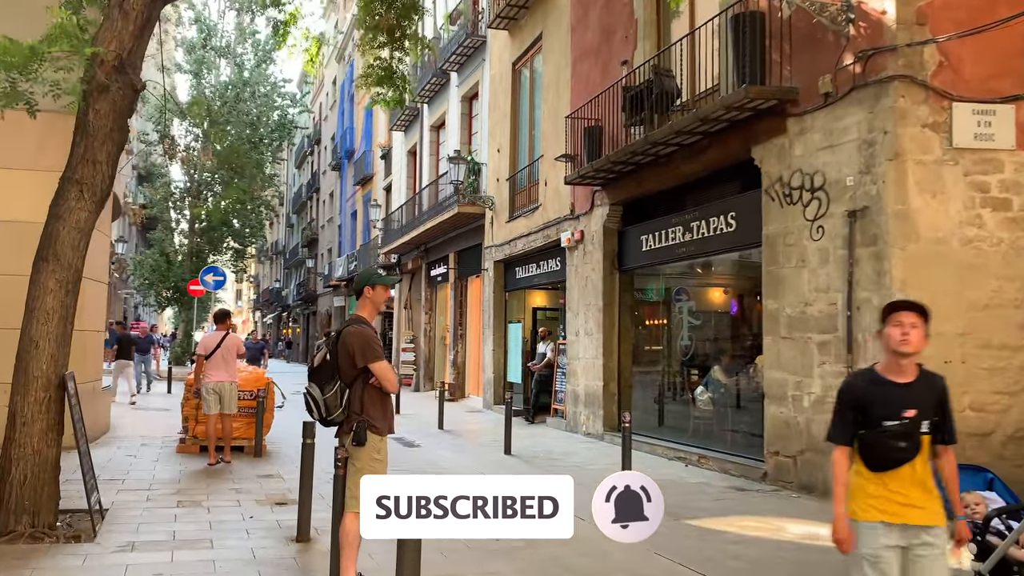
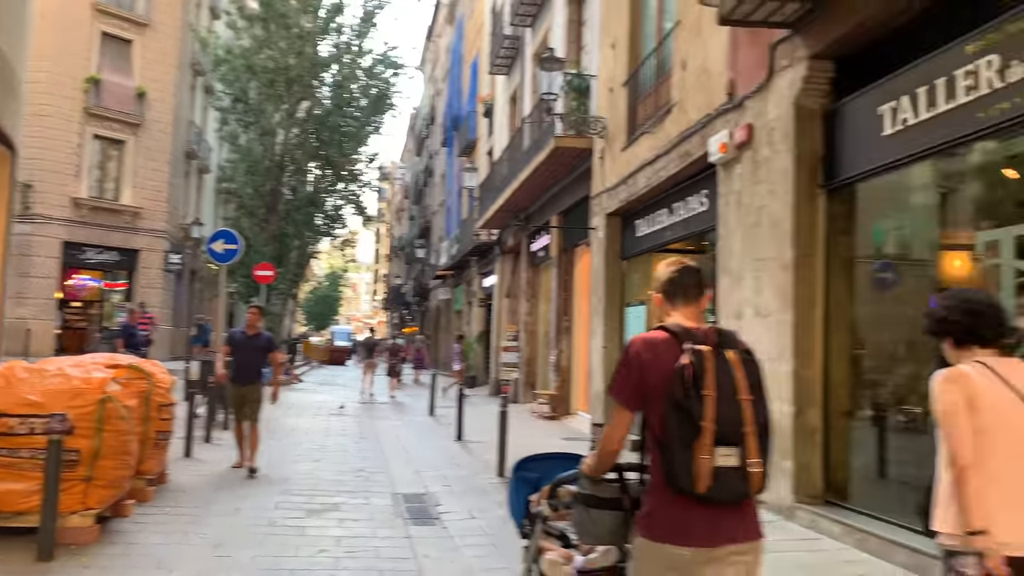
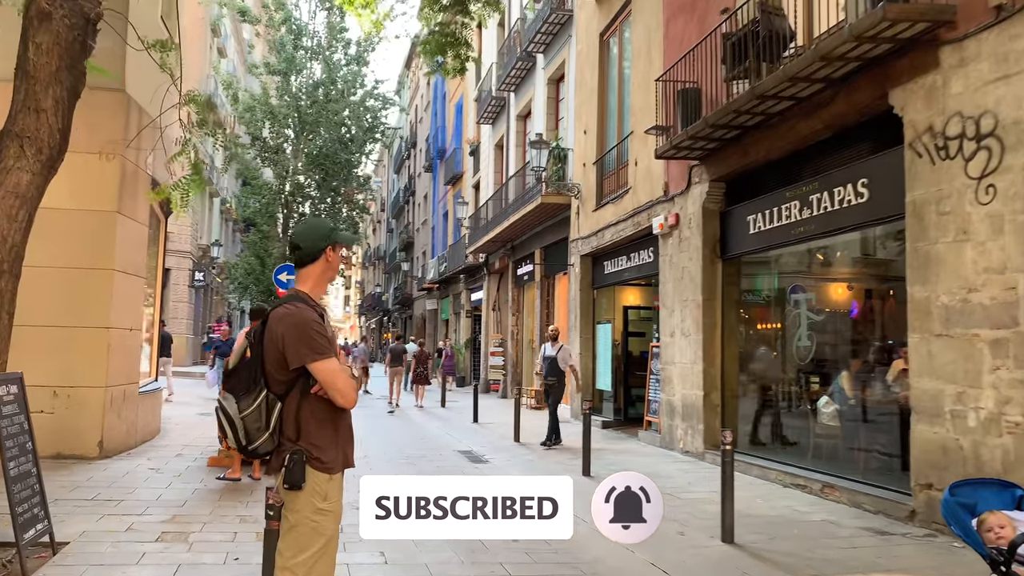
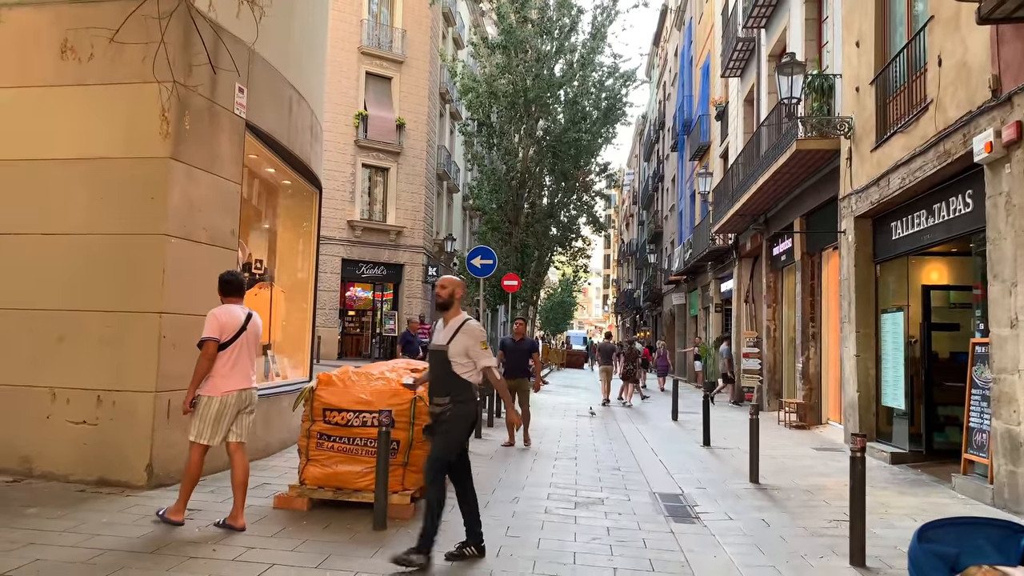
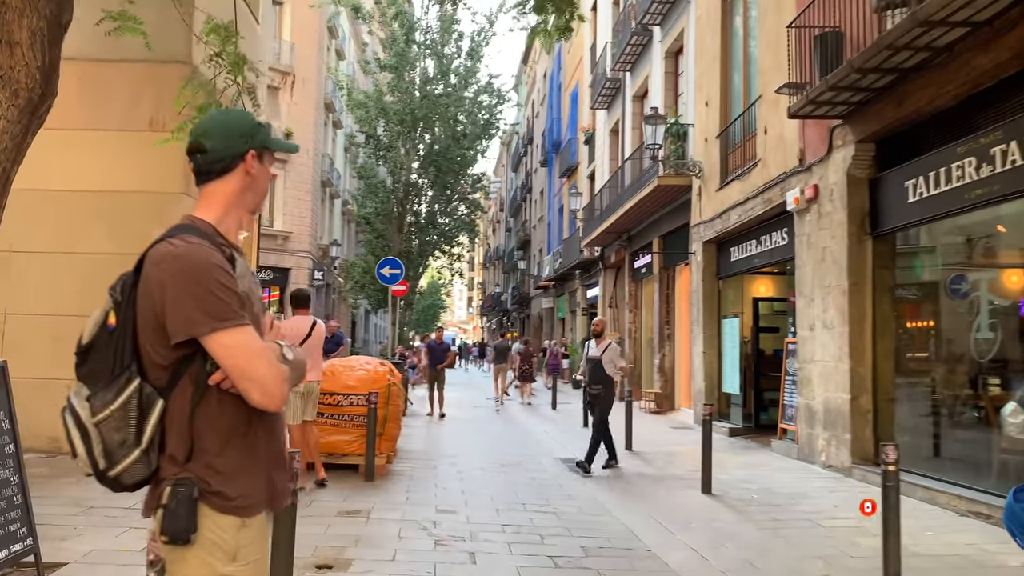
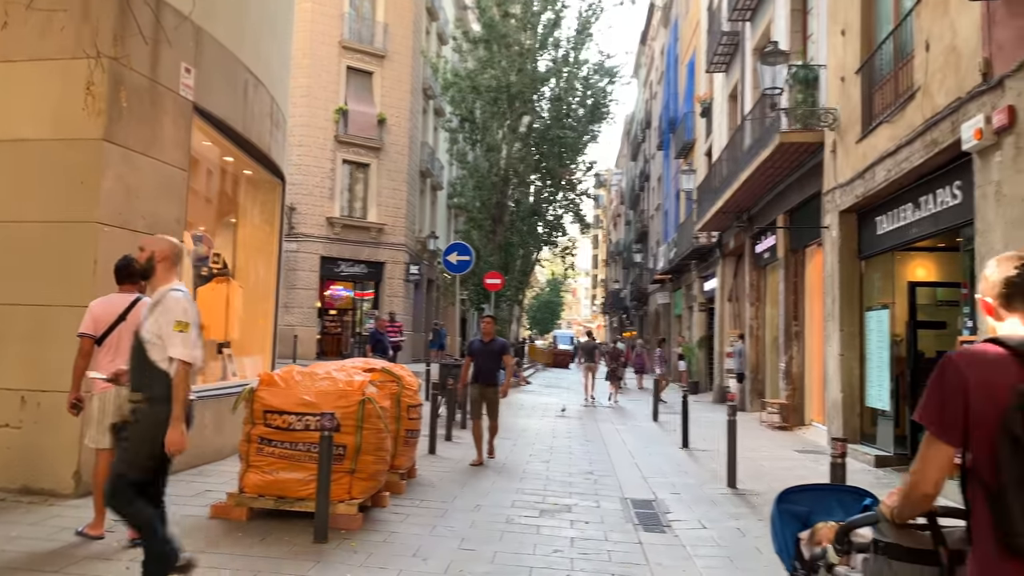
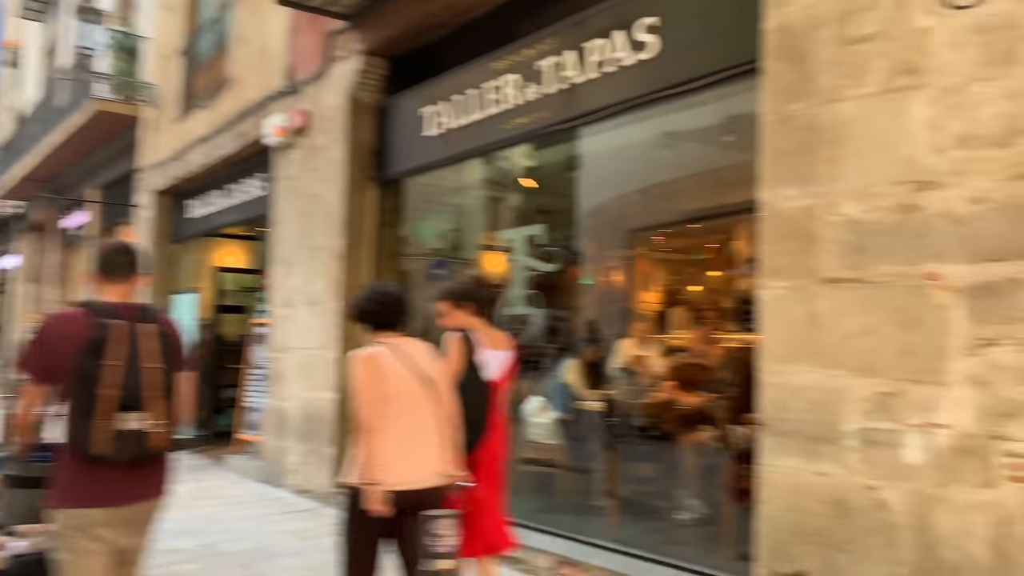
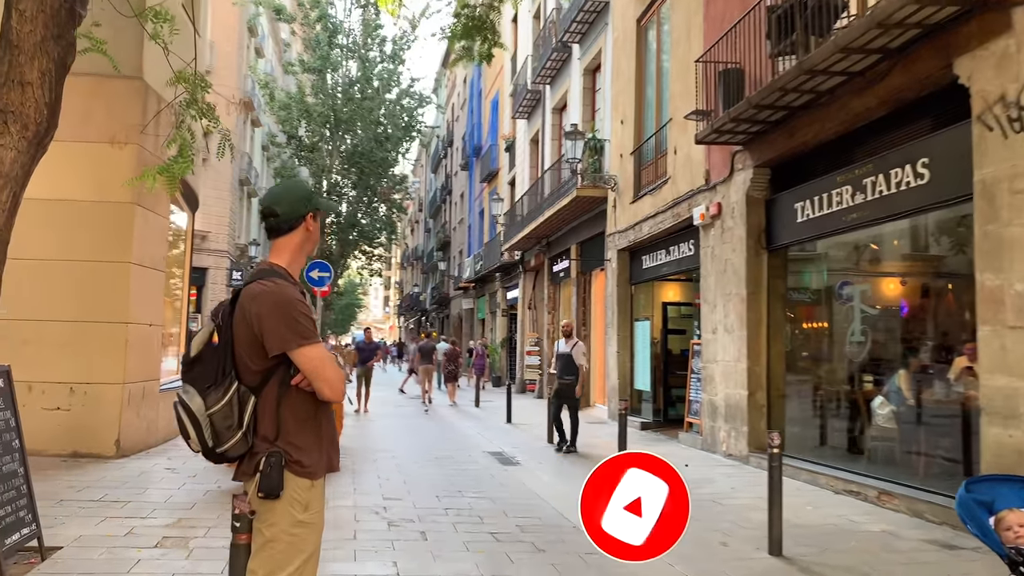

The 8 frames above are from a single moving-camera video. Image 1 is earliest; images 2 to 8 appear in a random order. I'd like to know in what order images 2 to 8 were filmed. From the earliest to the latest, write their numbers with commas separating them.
3, 8, 5, 4, 6, 2, 7
